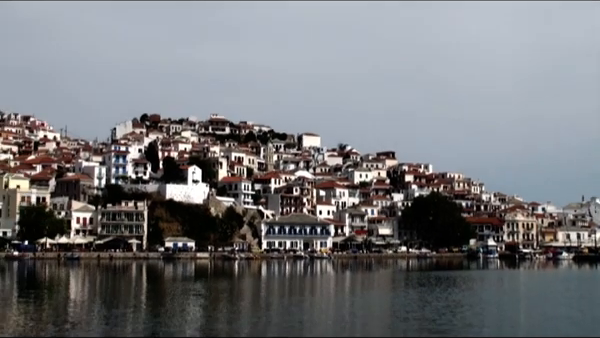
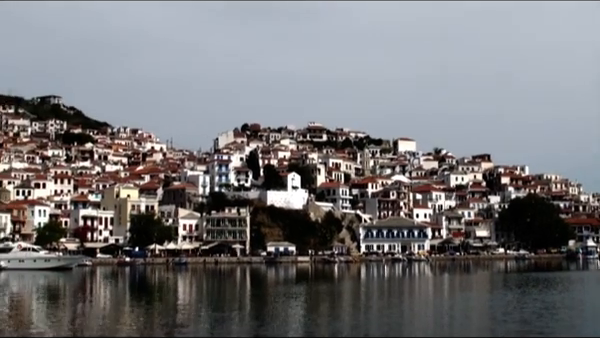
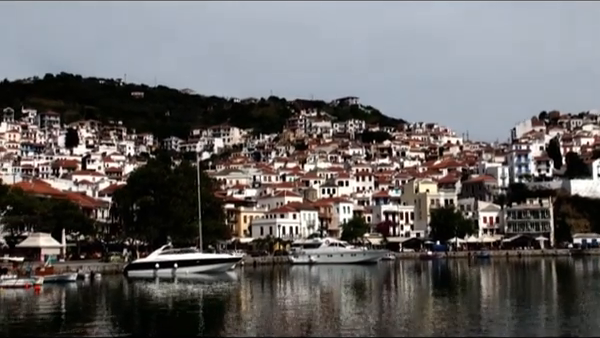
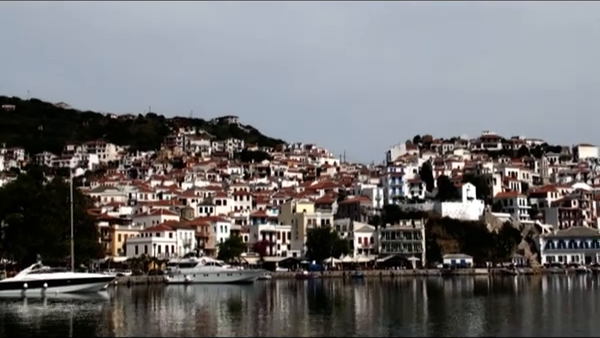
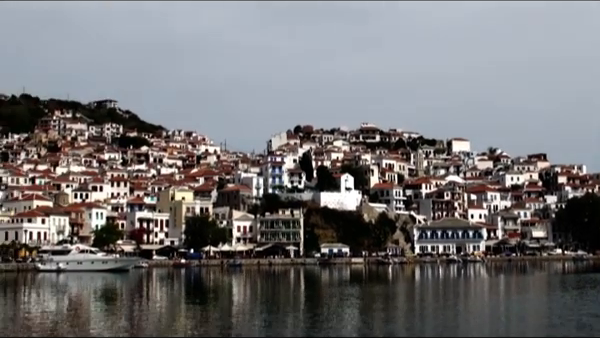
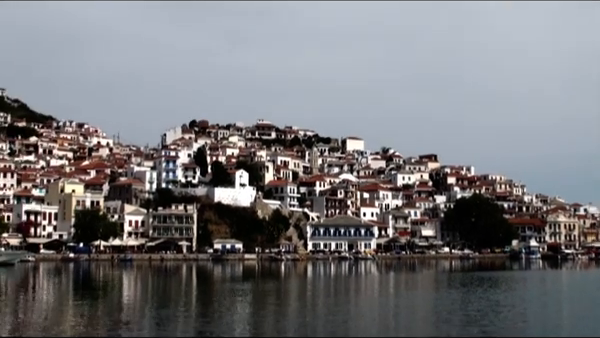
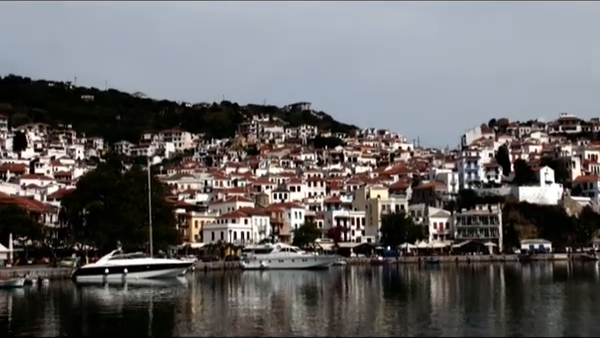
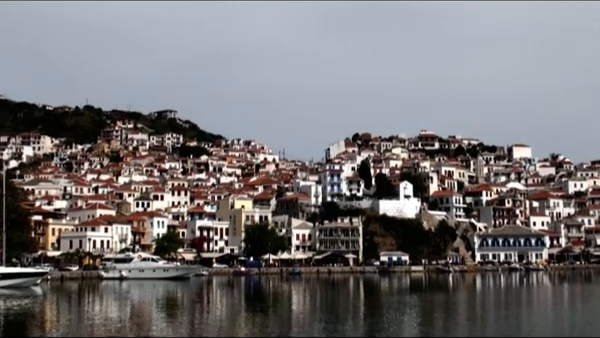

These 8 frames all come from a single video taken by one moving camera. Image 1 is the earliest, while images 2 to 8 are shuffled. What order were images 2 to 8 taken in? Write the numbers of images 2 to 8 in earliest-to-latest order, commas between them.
6, 2, 5, 8, 4, 7, 3
